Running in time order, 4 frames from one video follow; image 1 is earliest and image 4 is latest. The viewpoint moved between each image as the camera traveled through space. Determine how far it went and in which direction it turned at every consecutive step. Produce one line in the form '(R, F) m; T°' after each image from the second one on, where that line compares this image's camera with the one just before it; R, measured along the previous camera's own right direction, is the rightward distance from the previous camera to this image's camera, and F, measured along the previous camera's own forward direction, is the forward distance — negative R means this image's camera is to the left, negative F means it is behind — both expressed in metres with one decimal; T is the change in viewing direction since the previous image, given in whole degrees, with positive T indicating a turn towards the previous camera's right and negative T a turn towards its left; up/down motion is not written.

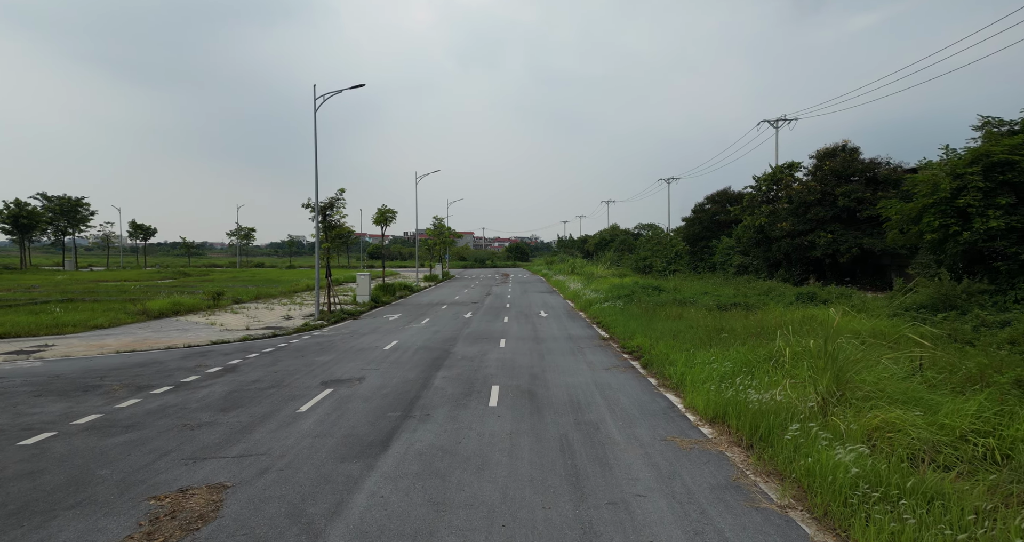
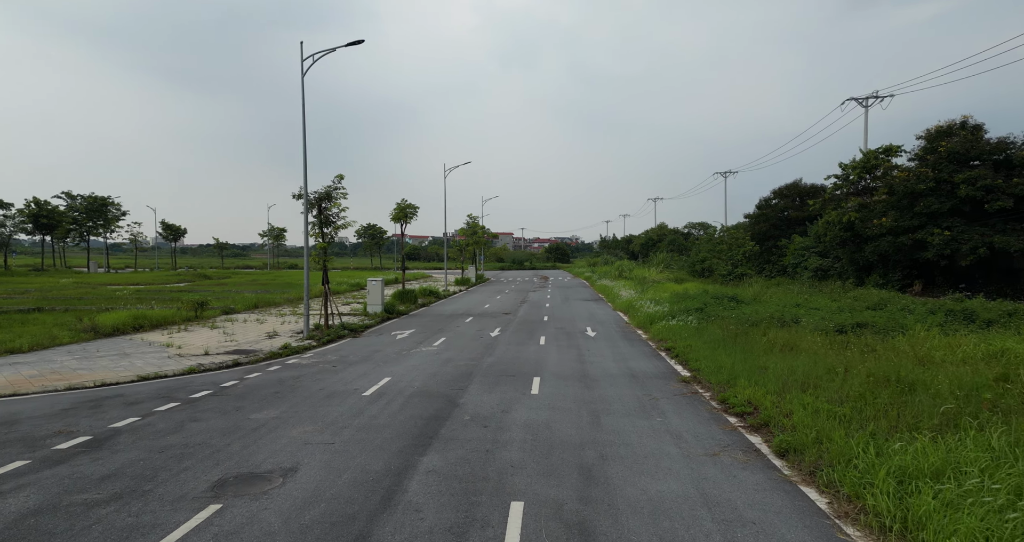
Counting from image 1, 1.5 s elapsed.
(0.0, +4.6) m; -4°
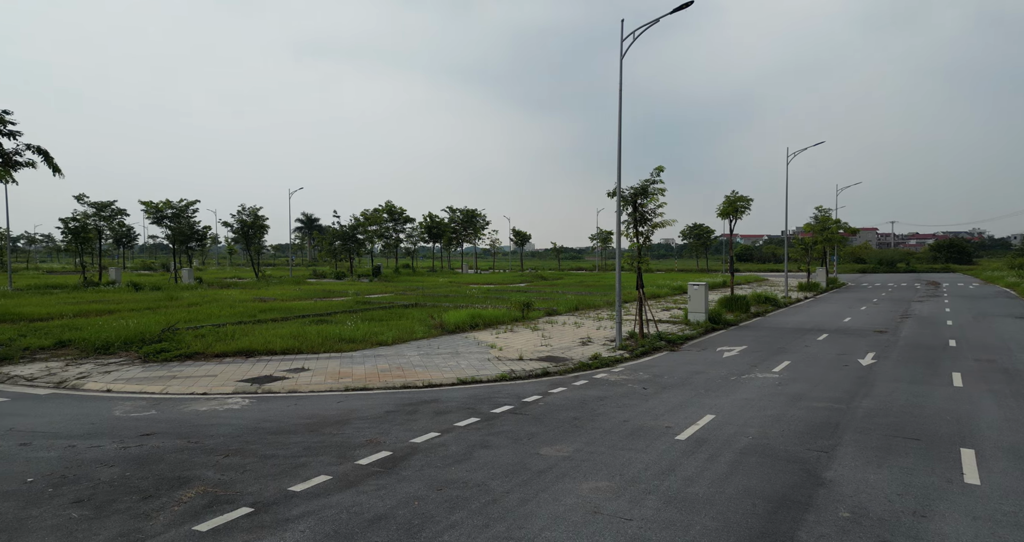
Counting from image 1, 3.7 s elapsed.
(-0.4, +2.2) m; -31°
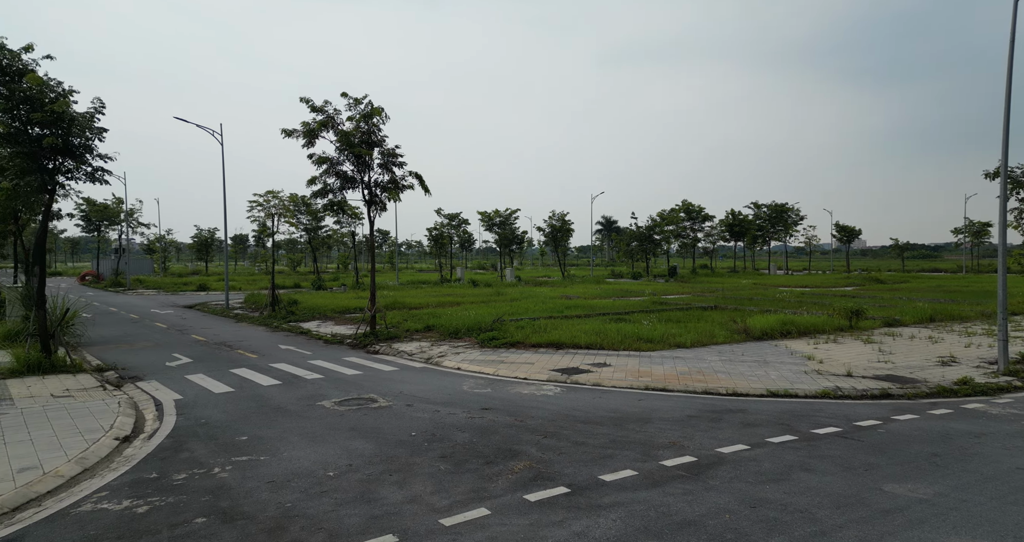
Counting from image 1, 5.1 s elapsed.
(-0.3, +0.1) m; -29°
